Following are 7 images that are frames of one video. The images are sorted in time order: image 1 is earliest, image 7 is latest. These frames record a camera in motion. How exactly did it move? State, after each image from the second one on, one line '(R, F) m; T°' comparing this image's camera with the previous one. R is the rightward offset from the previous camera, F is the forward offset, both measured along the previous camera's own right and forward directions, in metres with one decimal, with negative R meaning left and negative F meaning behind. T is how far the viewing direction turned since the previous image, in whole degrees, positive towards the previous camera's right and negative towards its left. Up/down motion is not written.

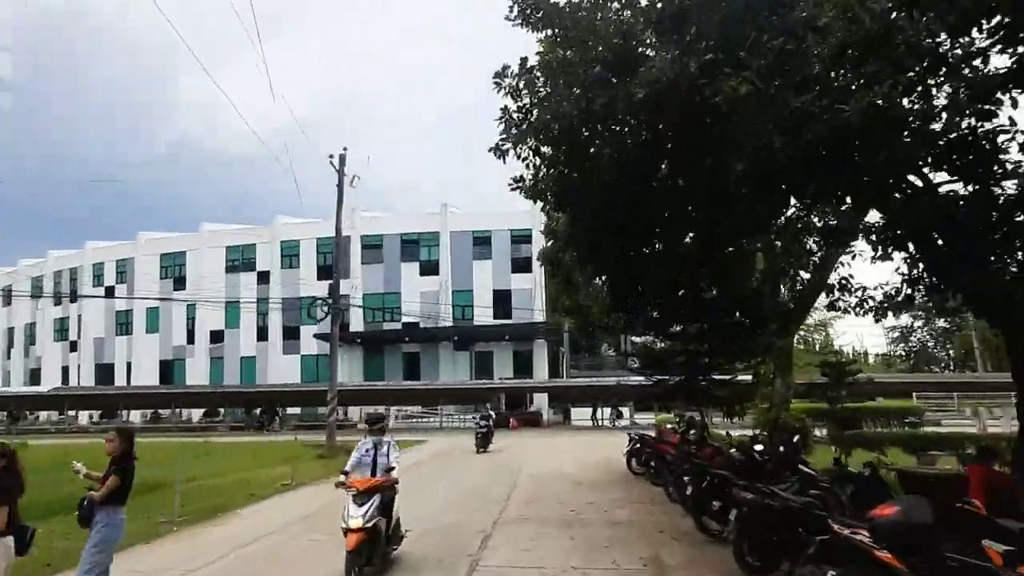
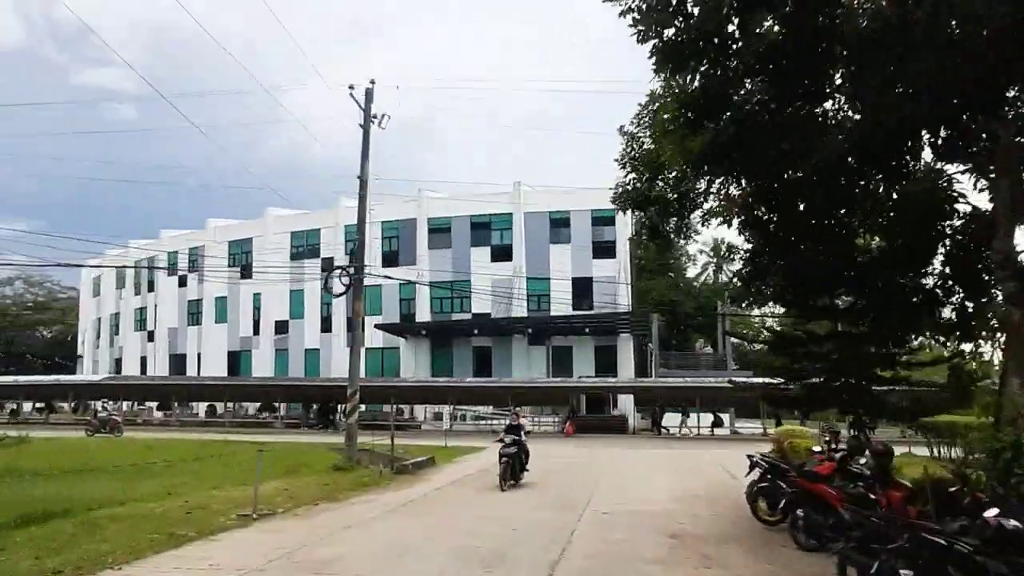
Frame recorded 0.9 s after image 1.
(+0.5, +5.7) m; -8°
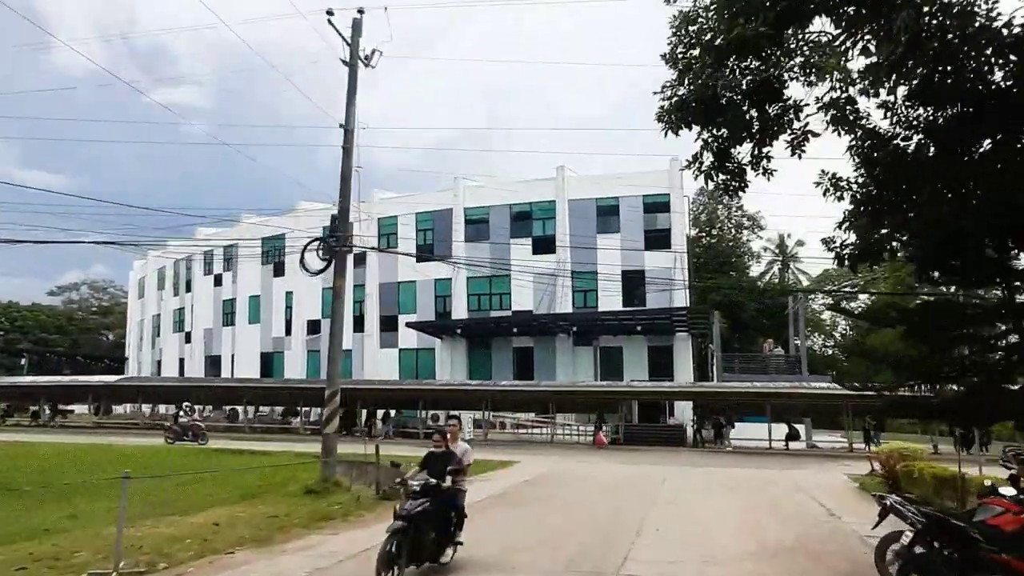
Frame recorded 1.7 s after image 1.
(+0.8, +4.2) m; -5°
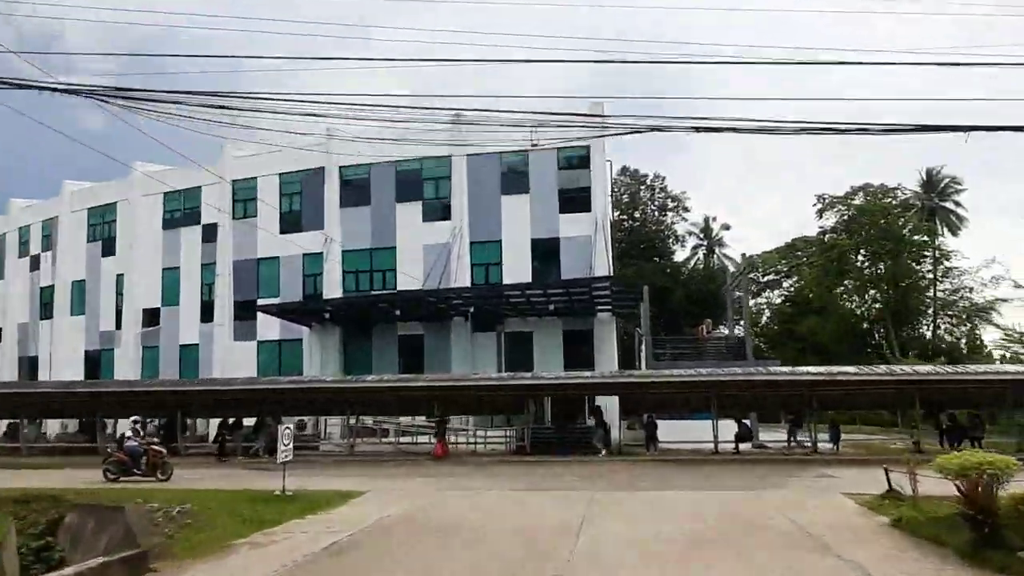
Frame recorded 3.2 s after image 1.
(+1.9, +7.8) m; +7°
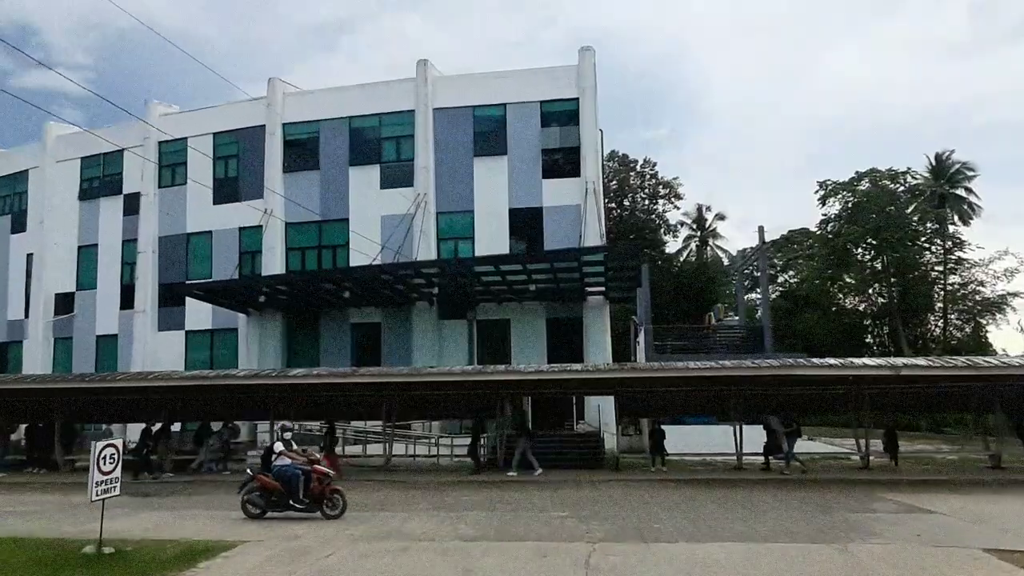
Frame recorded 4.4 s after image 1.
(+0.5, +5.3) m; +1°
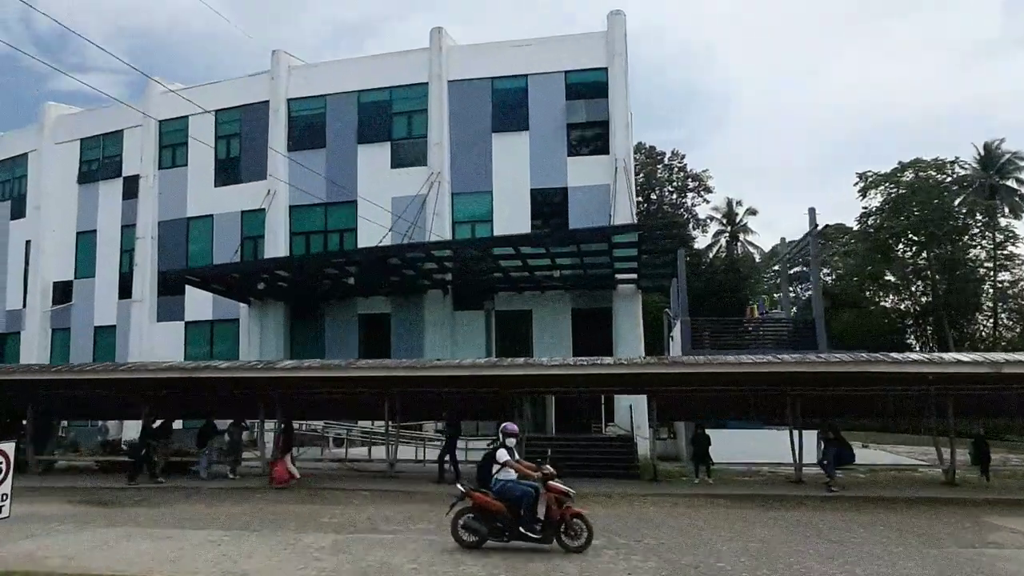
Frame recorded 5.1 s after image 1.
(0.0, +2.5) m; -2°
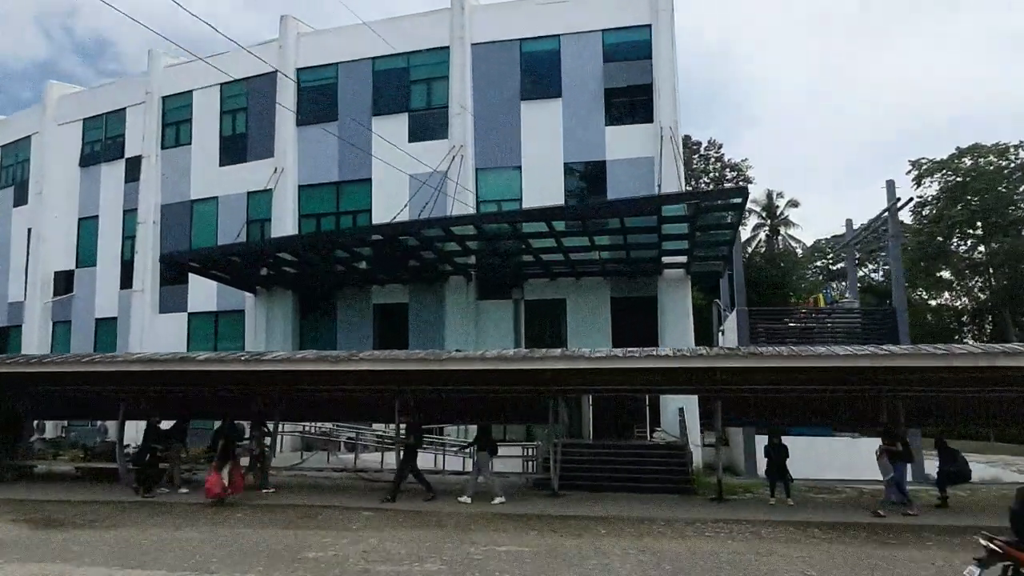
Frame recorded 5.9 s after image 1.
(-0.2, +2.8) m; -2°
